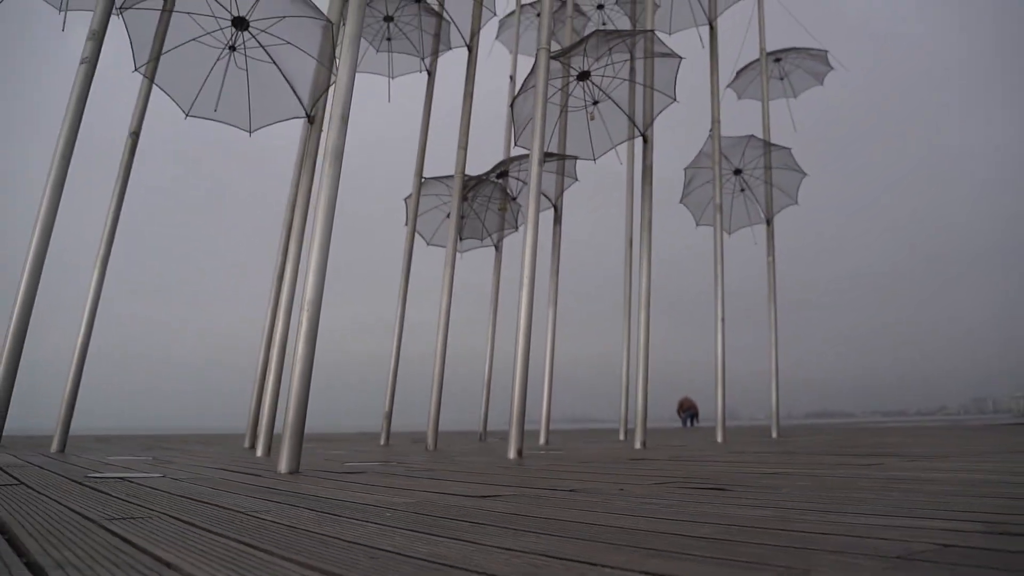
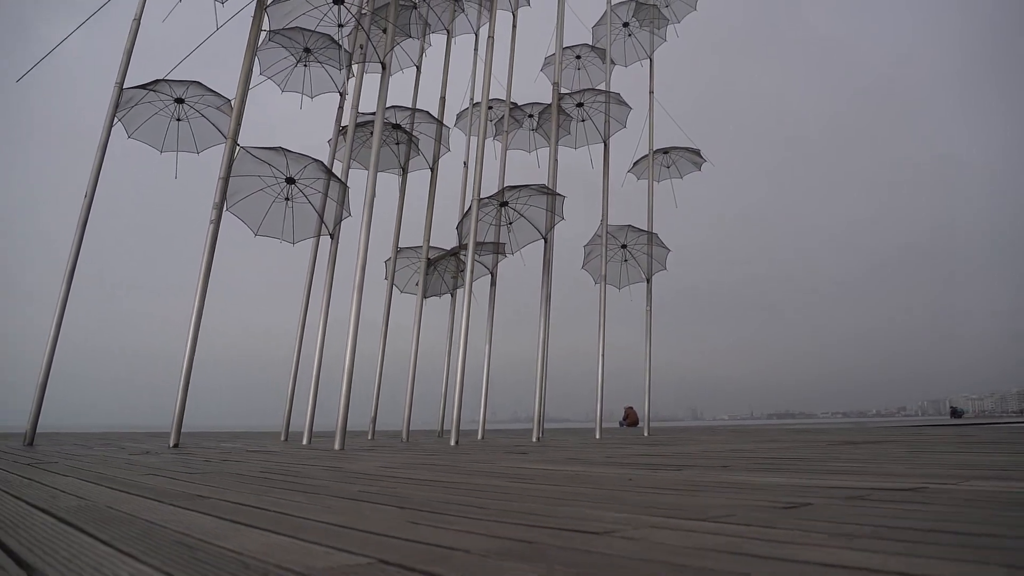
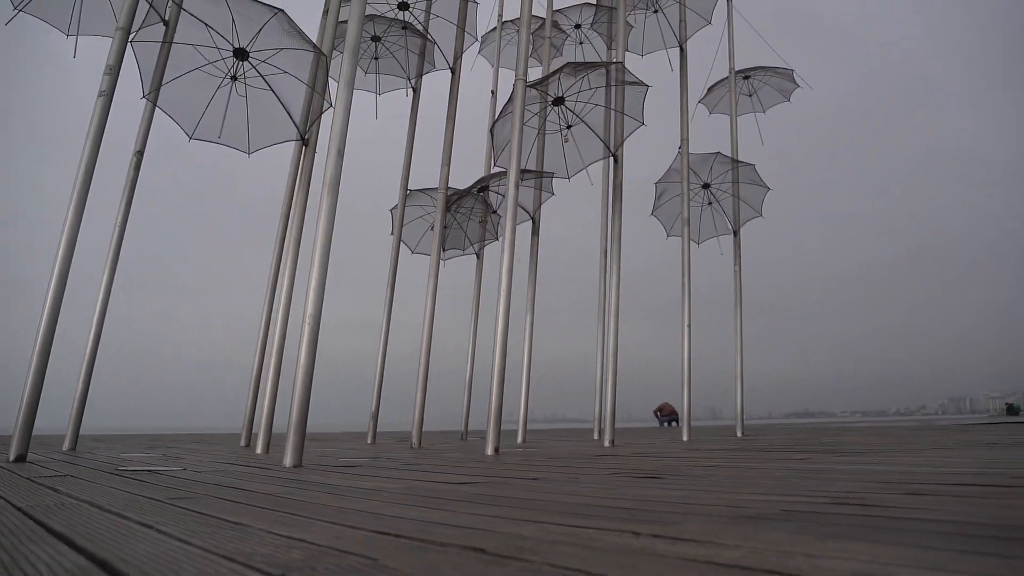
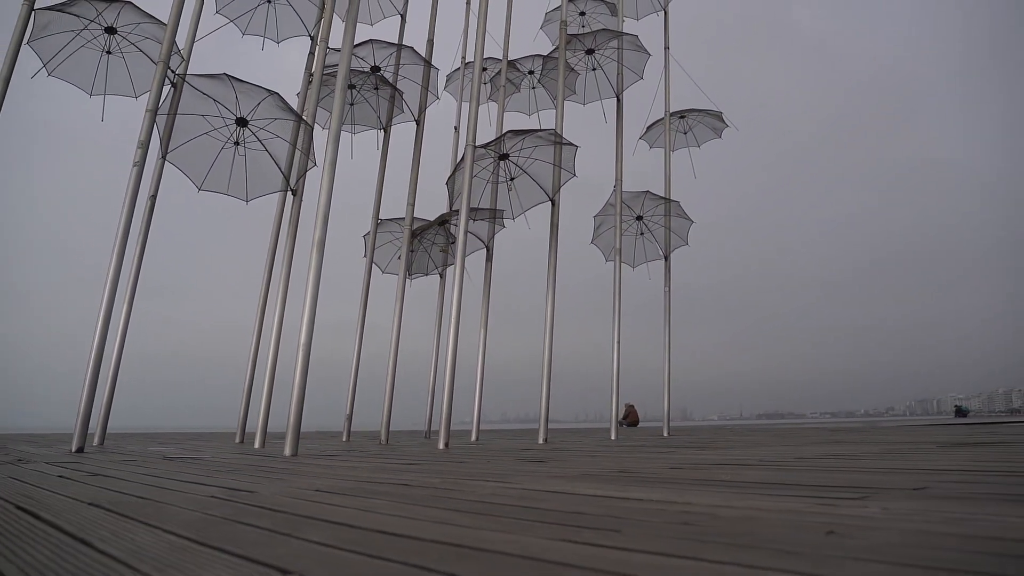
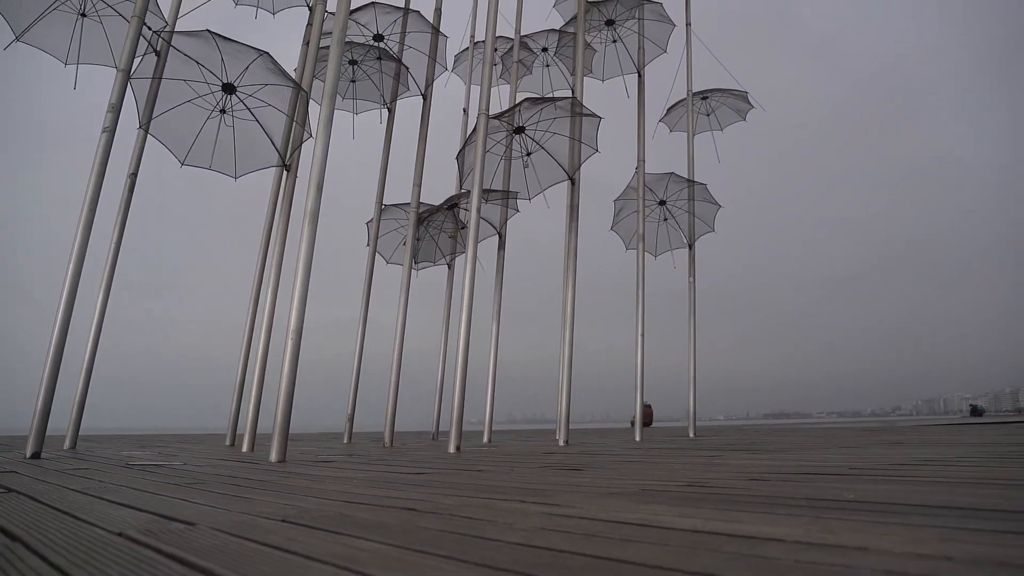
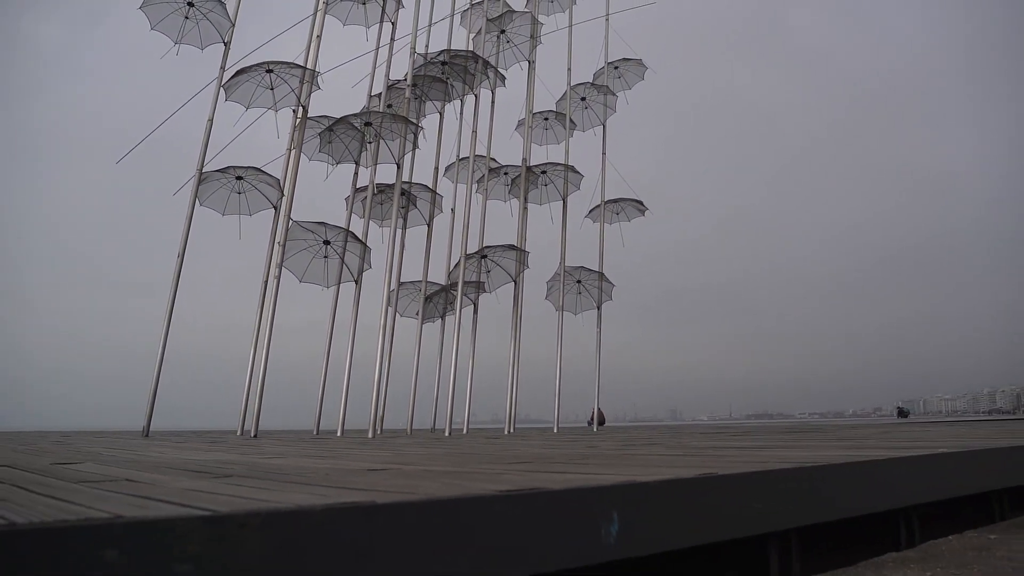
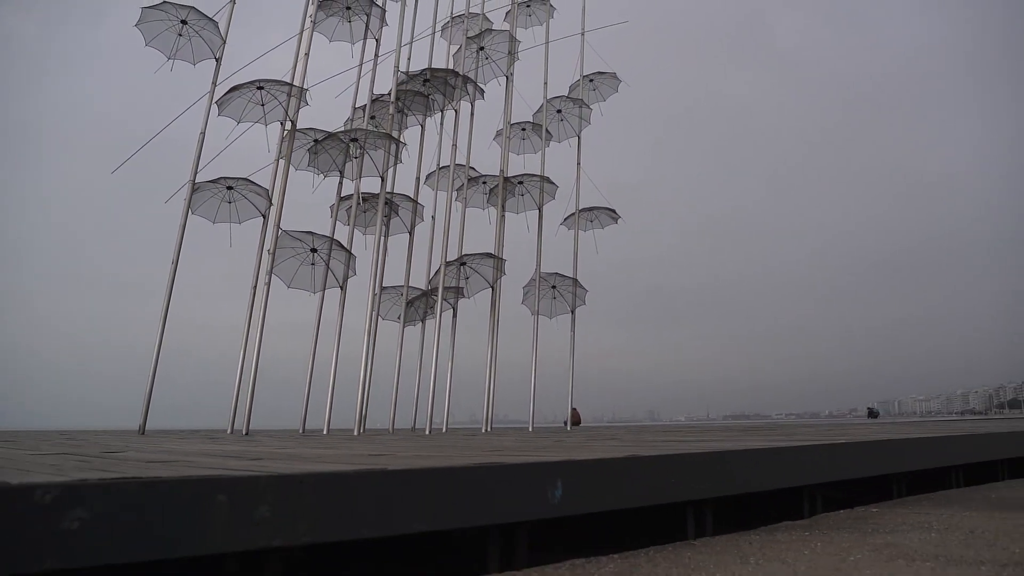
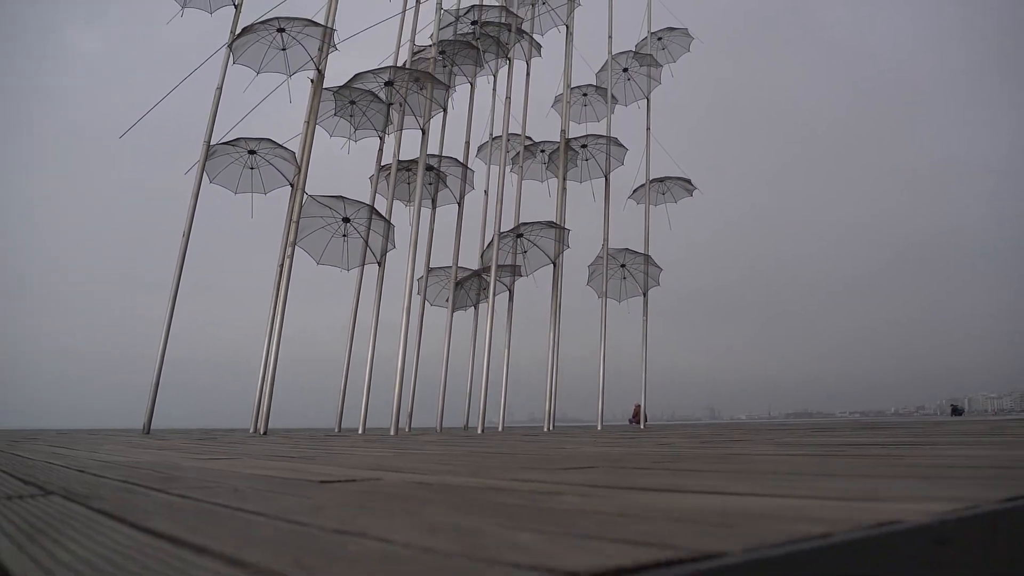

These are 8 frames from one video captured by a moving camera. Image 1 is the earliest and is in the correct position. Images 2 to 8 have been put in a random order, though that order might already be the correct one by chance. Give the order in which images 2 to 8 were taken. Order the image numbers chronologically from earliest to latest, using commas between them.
3, 5, 4, 2, 8, 6, 7
